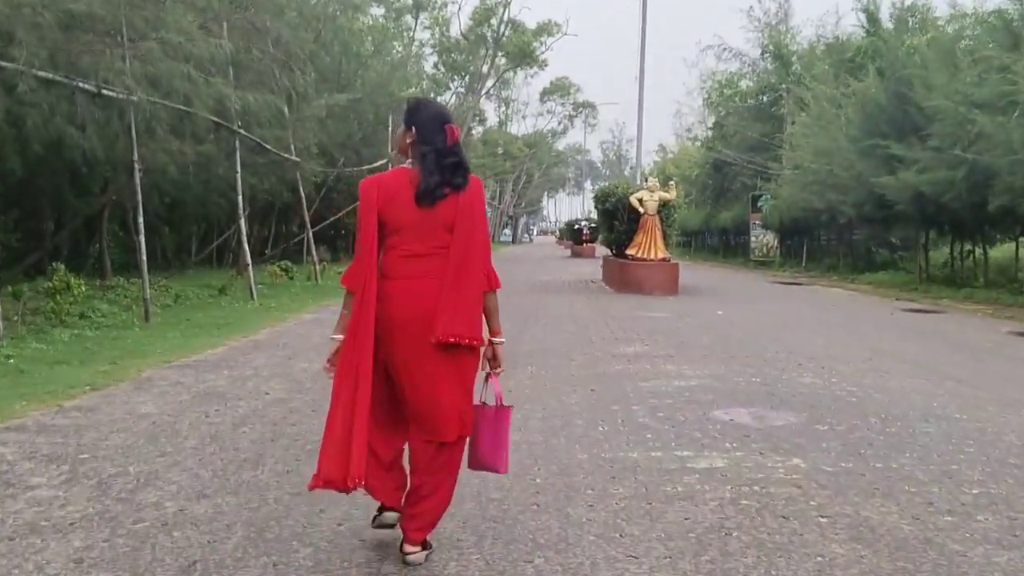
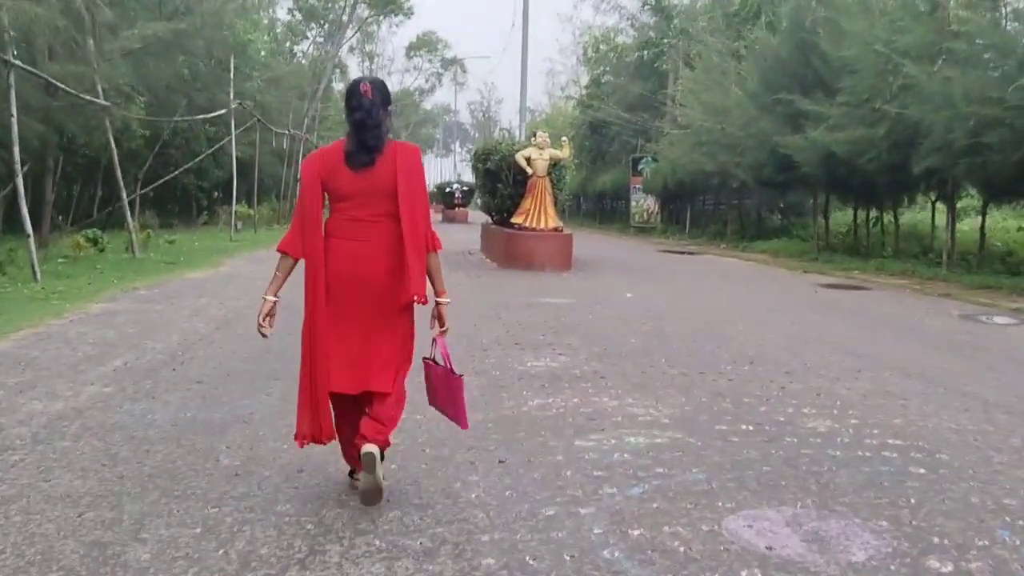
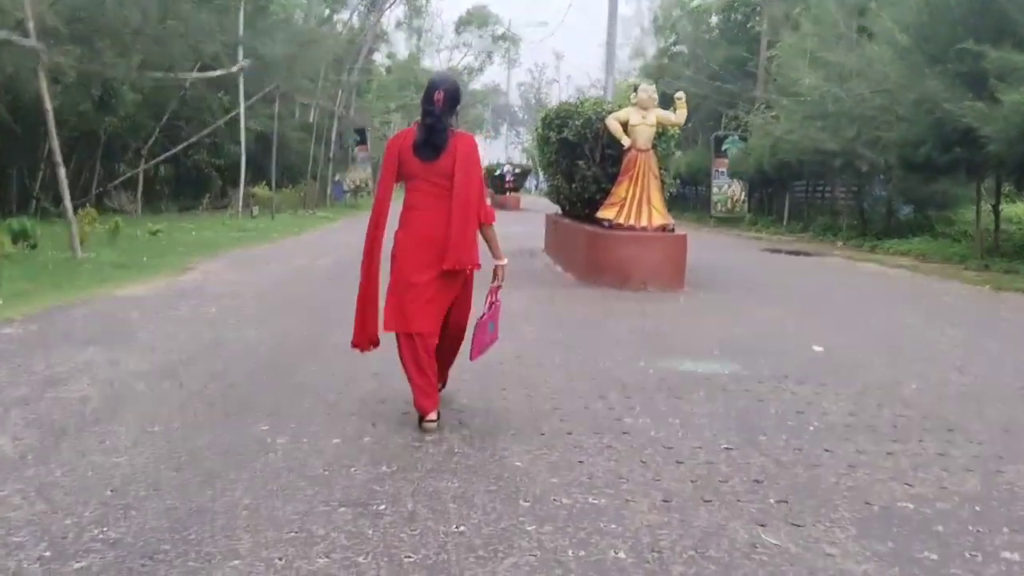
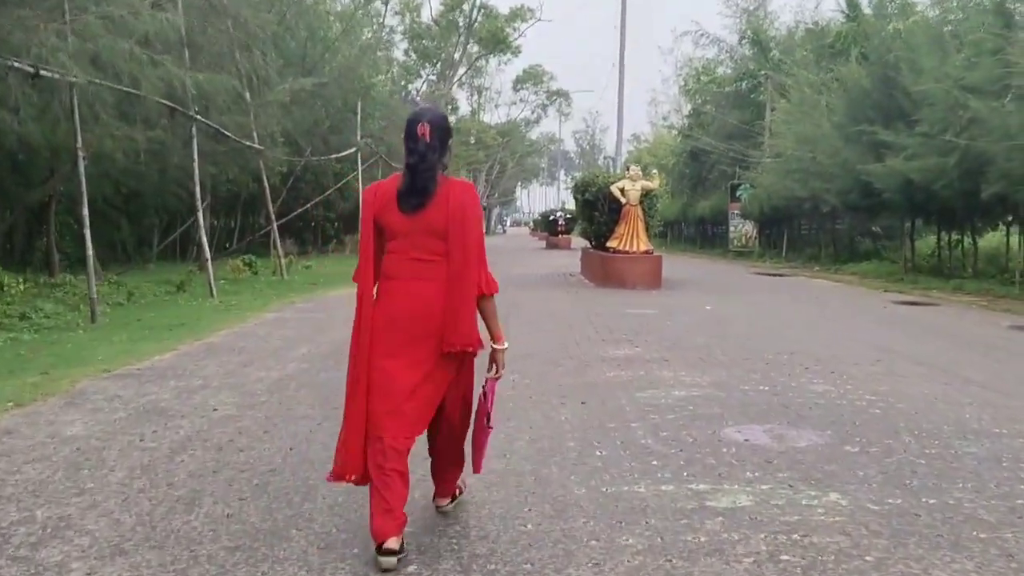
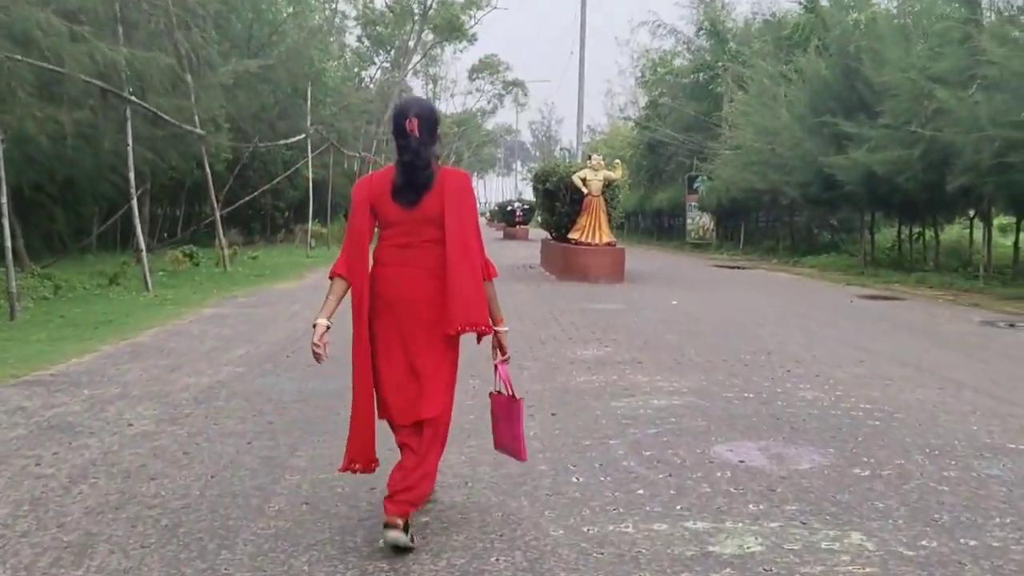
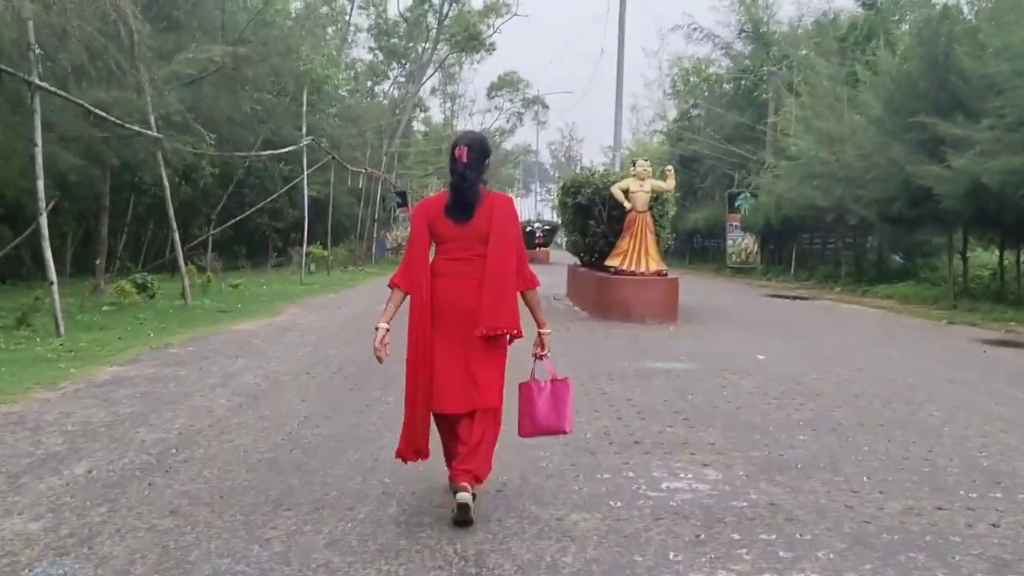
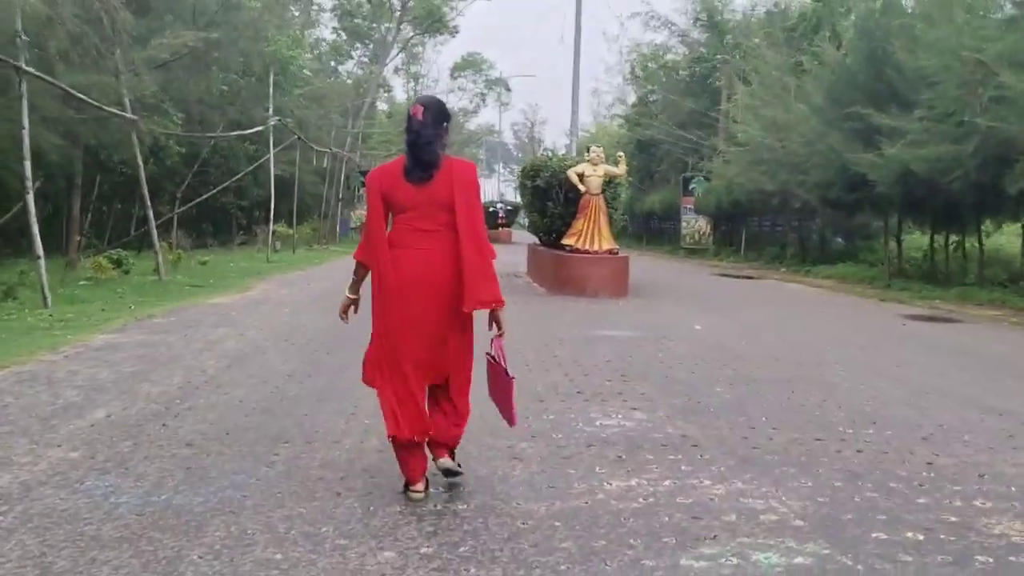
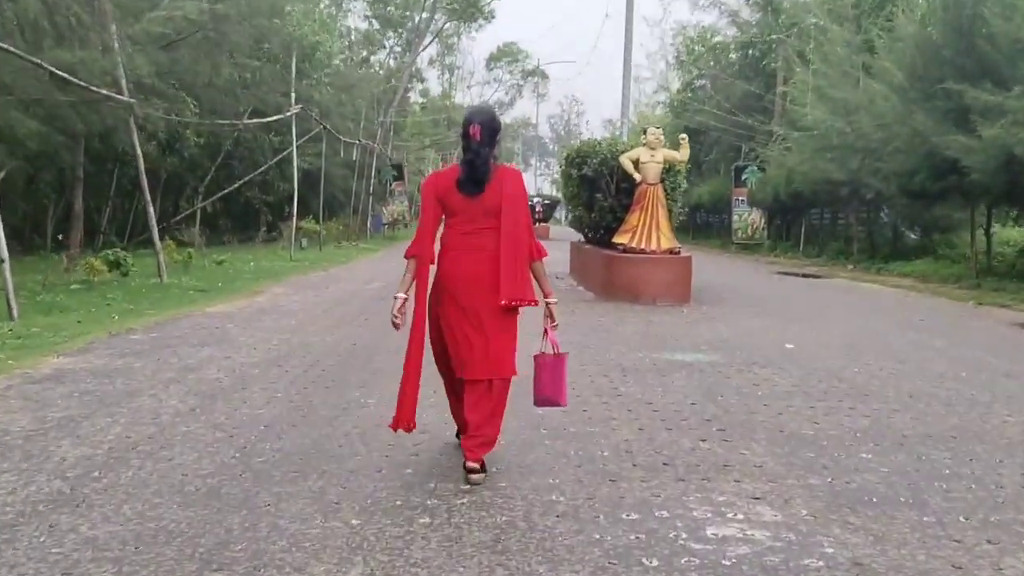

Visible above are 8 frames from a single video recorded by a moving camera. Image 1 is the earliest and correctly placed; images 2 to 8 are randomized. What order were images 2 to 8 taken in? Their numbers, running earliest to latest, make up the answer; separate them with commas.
4, 5, 2, 7, 6, 8, 3
